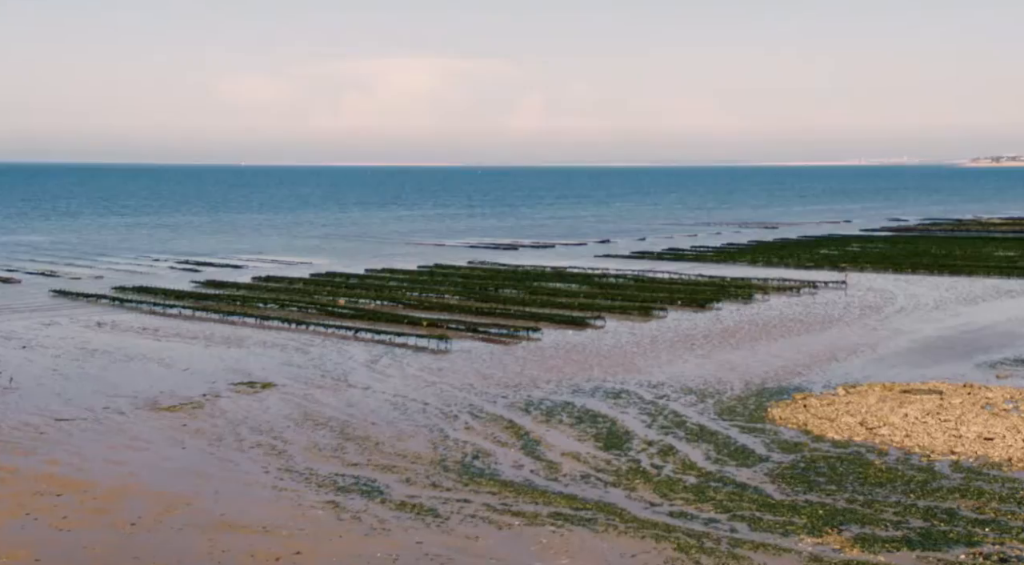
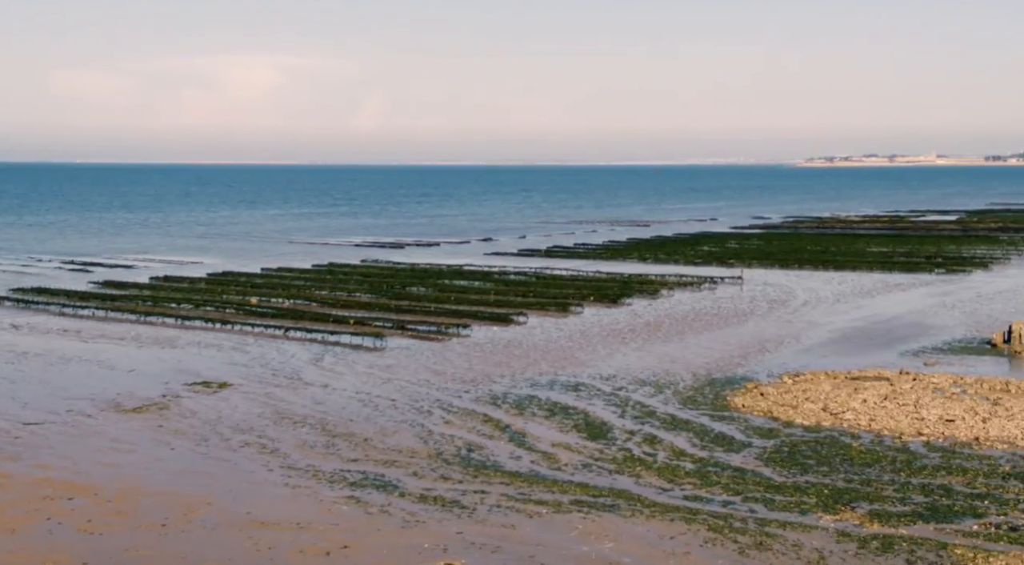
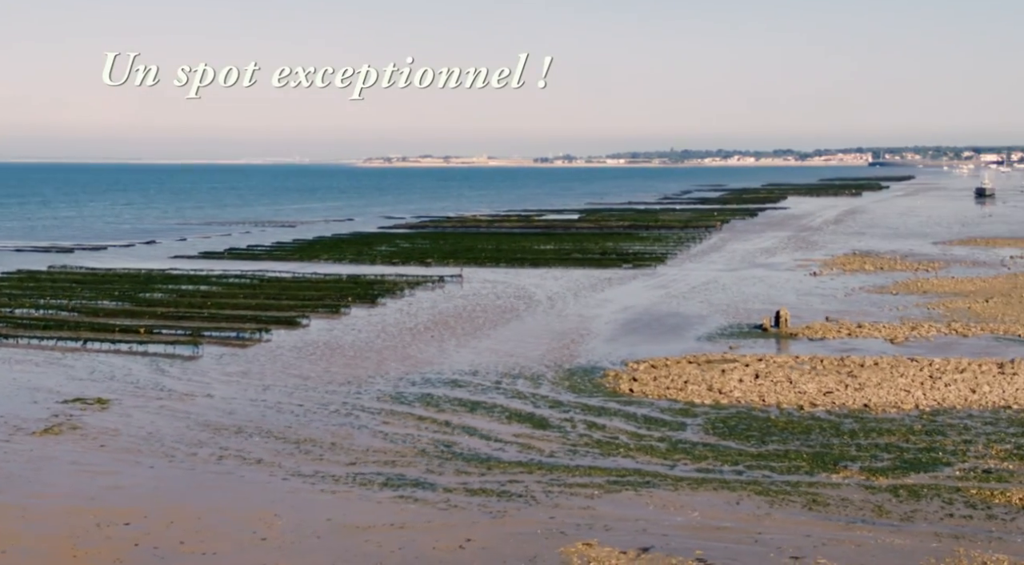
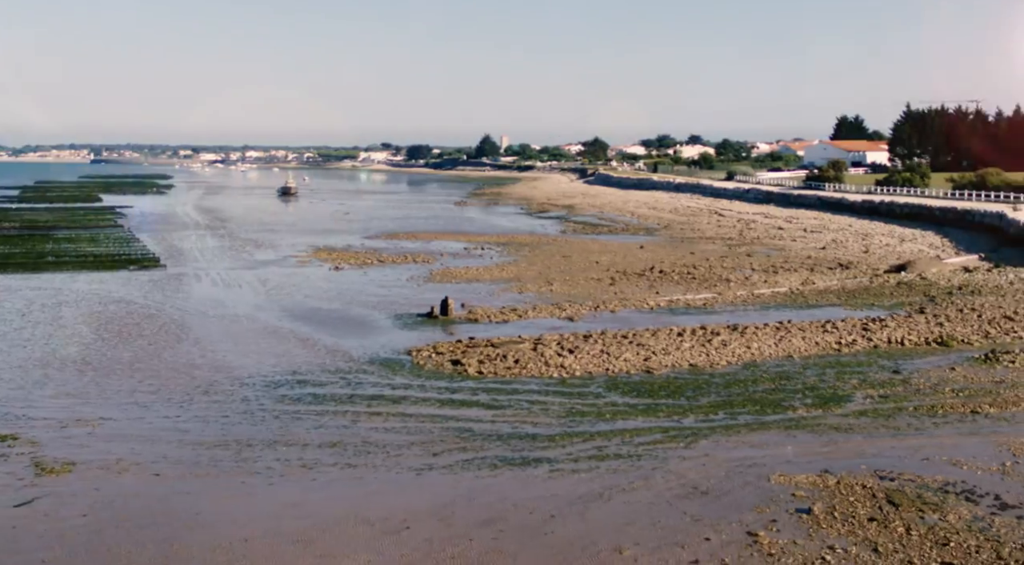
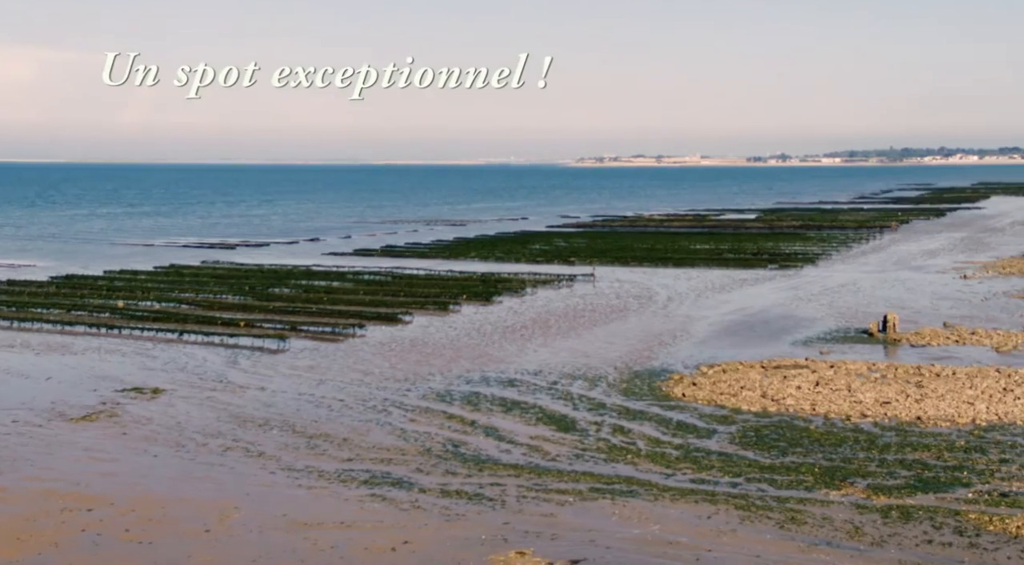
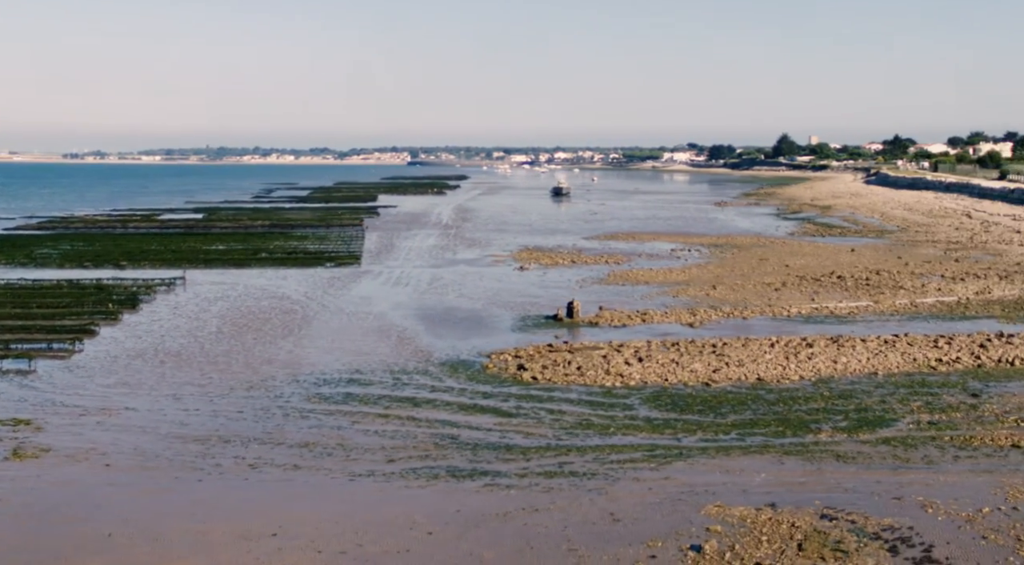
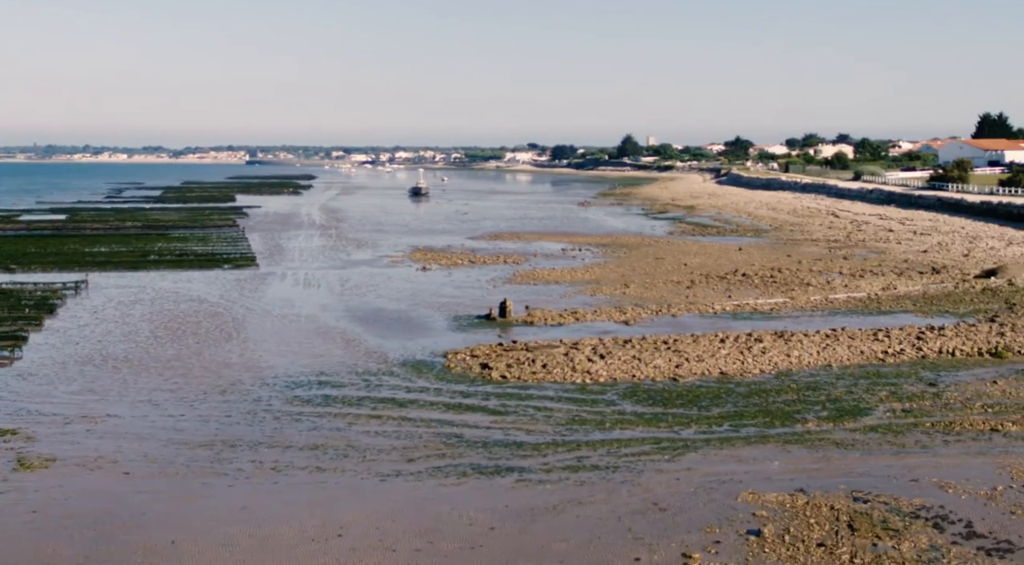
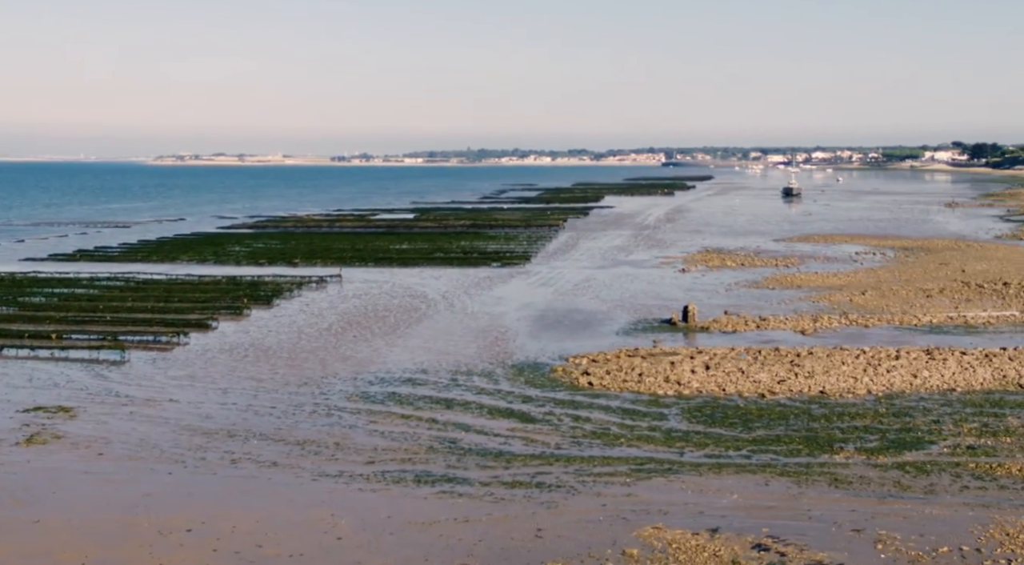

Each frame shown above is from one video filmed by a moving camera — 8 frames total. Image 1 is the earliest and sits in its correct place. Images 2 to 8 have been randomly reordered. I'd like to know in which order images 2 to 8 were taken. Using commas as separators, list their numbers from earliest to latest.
2, 5, 3, 8, 6, 7, 4
